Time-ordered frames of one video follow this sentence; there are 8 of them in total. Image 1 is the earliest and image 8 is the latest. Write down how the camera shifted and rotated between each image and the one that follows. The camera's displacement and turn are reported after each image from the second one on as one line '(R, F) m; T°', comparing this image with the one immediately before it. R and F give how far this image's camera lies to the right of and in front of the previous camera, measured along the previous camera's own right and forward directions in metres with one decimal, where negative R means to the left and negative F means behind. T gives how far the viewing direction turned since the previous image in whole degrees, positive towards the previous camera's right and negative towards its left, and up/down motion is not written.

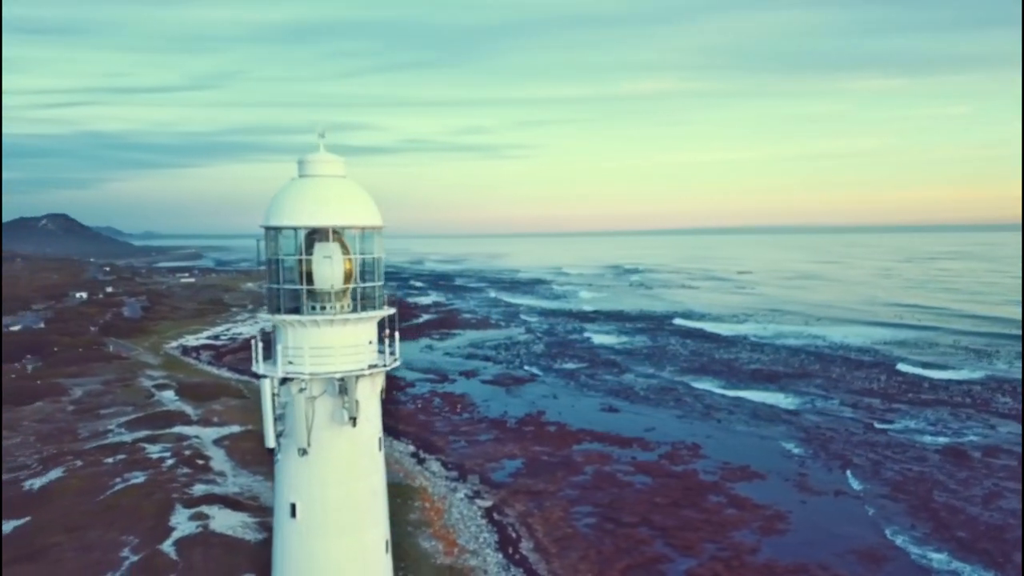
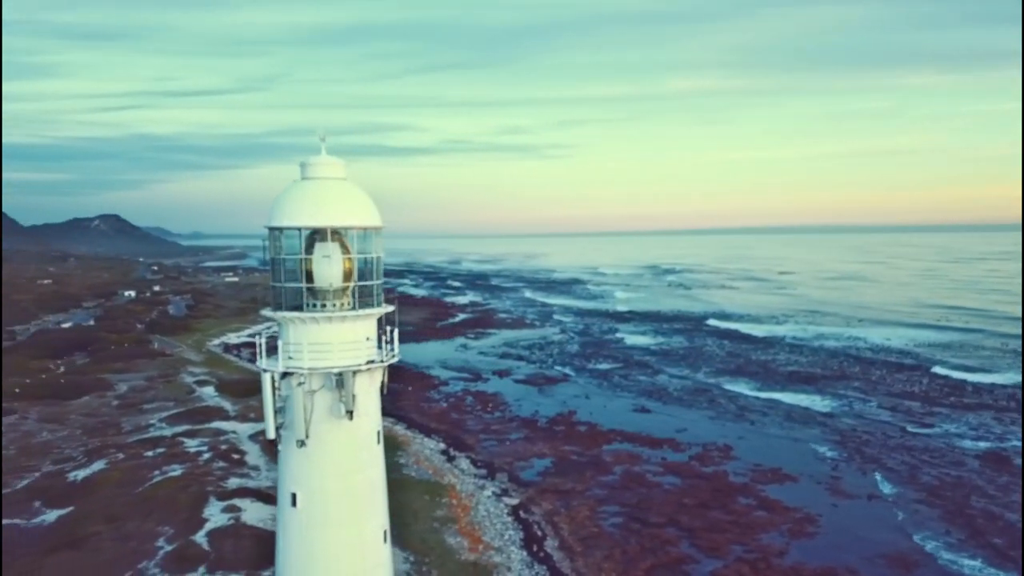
(+0.4, -0.2) m; -3°
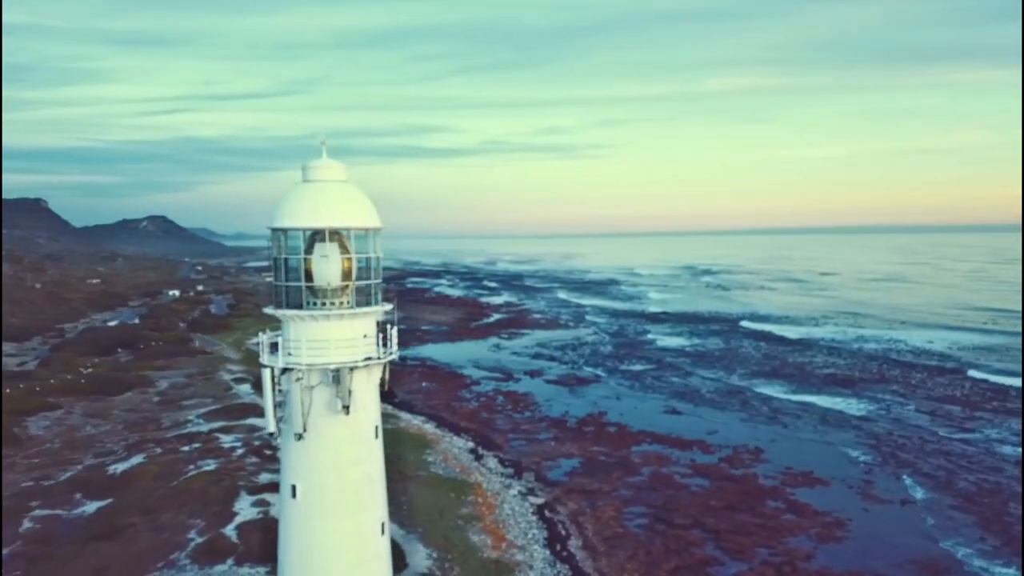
(+0.4, -0.1) m; -3°
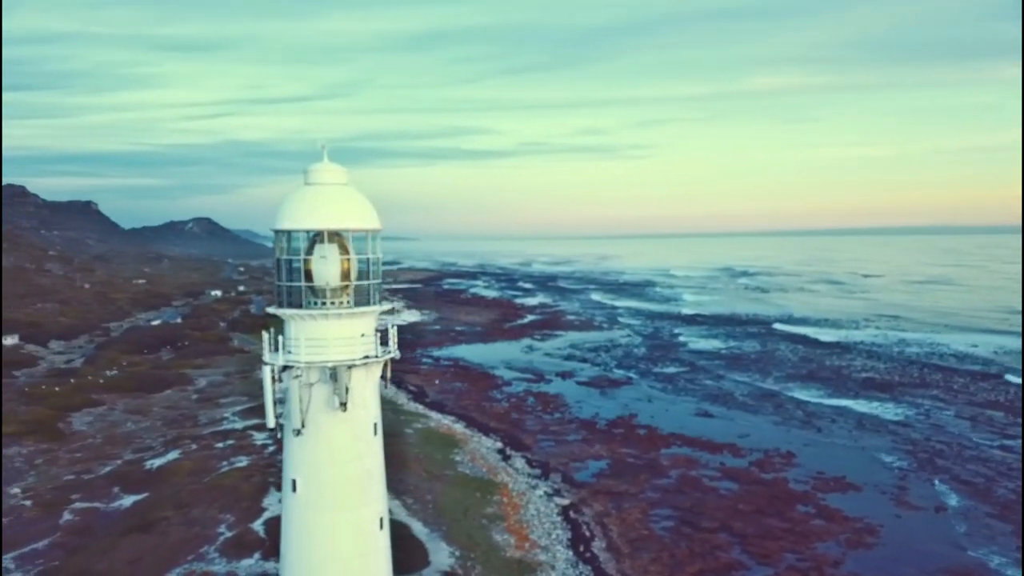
(+0.4, -0.1) m; -3°
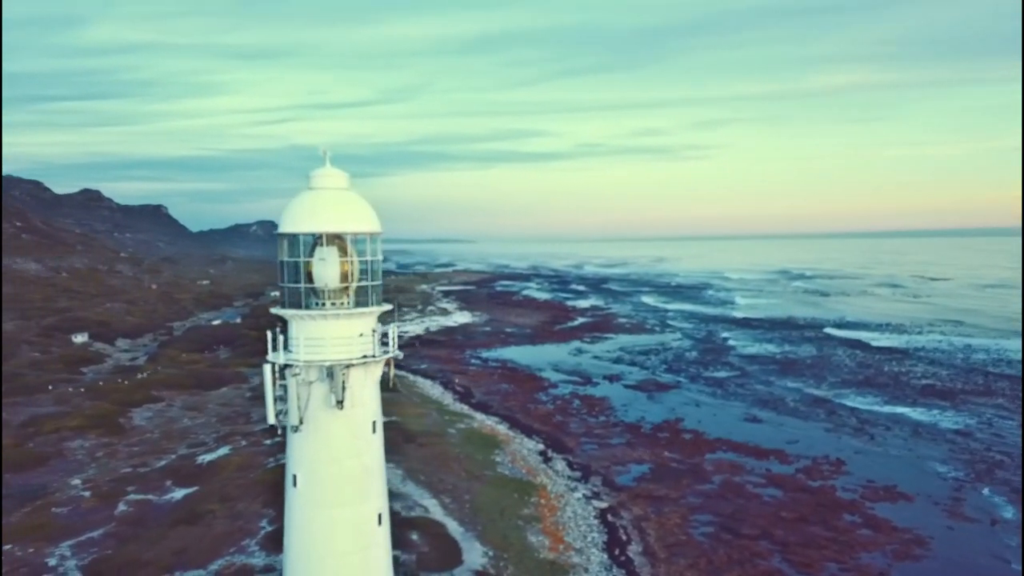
(+0.5, -0.1) m; -4°
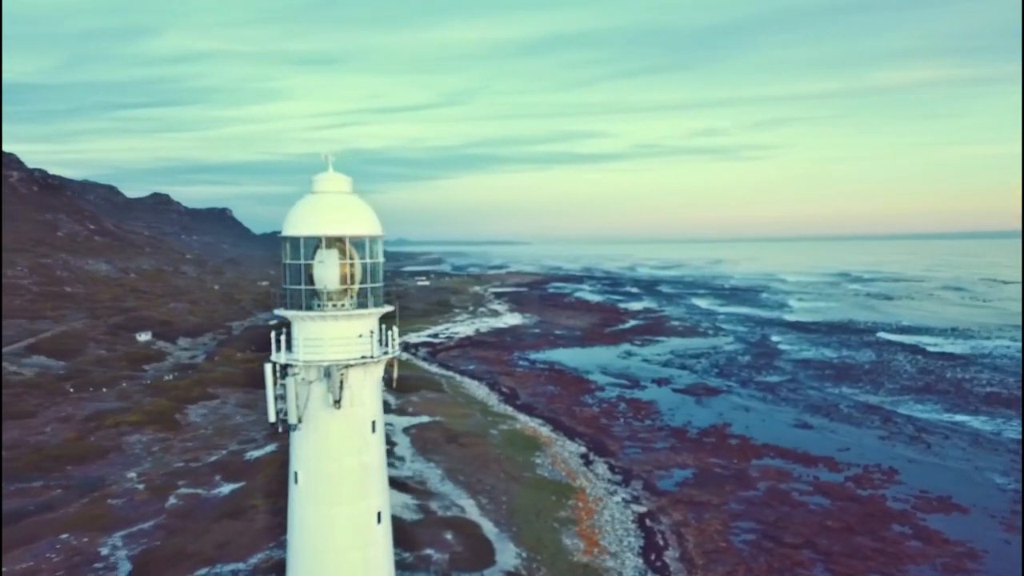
(+0.5, 0.0) m; -4°
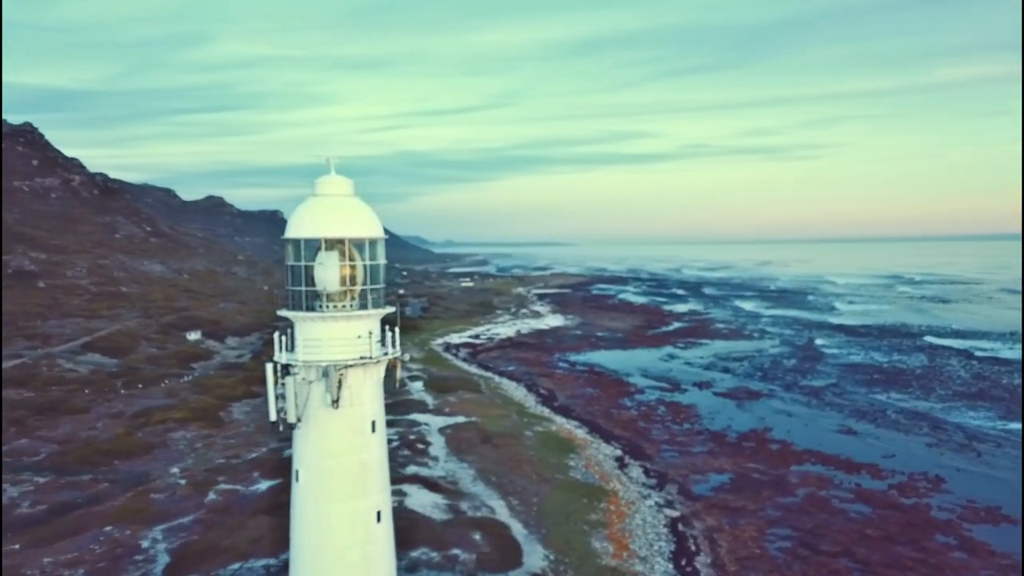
(+0.4, 0.0) m; -3°
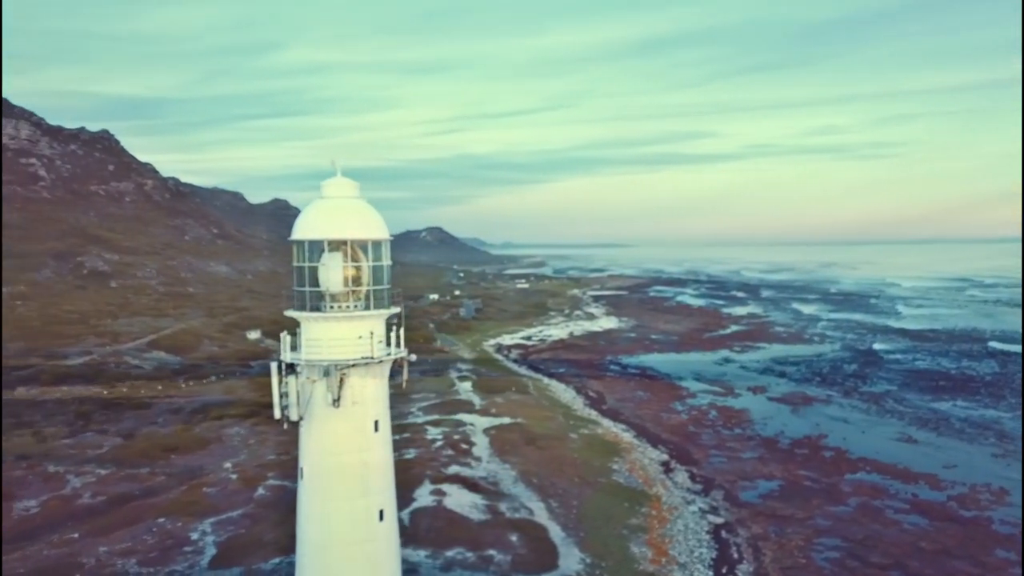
(+0.5, 0.0) m; -4°
